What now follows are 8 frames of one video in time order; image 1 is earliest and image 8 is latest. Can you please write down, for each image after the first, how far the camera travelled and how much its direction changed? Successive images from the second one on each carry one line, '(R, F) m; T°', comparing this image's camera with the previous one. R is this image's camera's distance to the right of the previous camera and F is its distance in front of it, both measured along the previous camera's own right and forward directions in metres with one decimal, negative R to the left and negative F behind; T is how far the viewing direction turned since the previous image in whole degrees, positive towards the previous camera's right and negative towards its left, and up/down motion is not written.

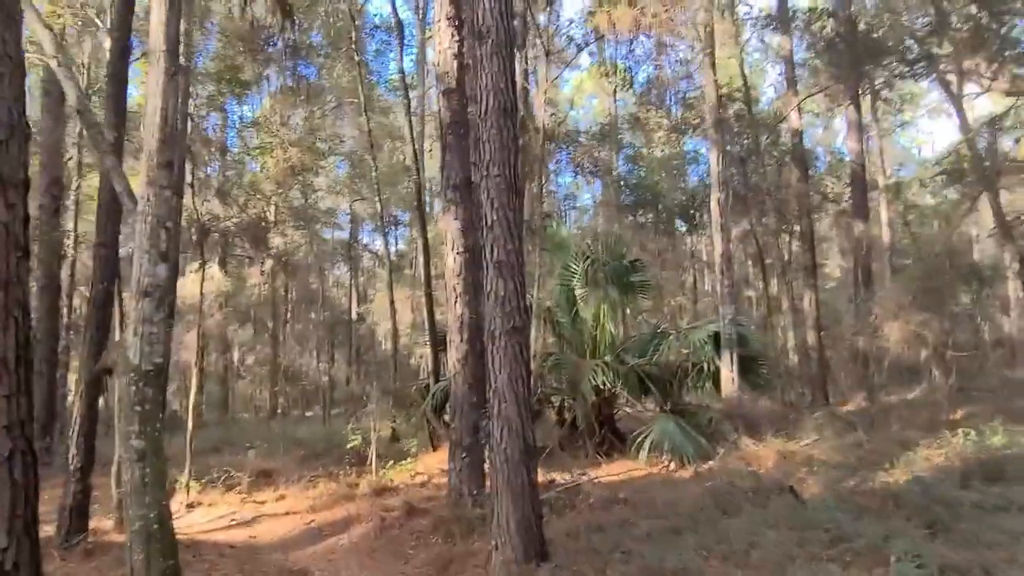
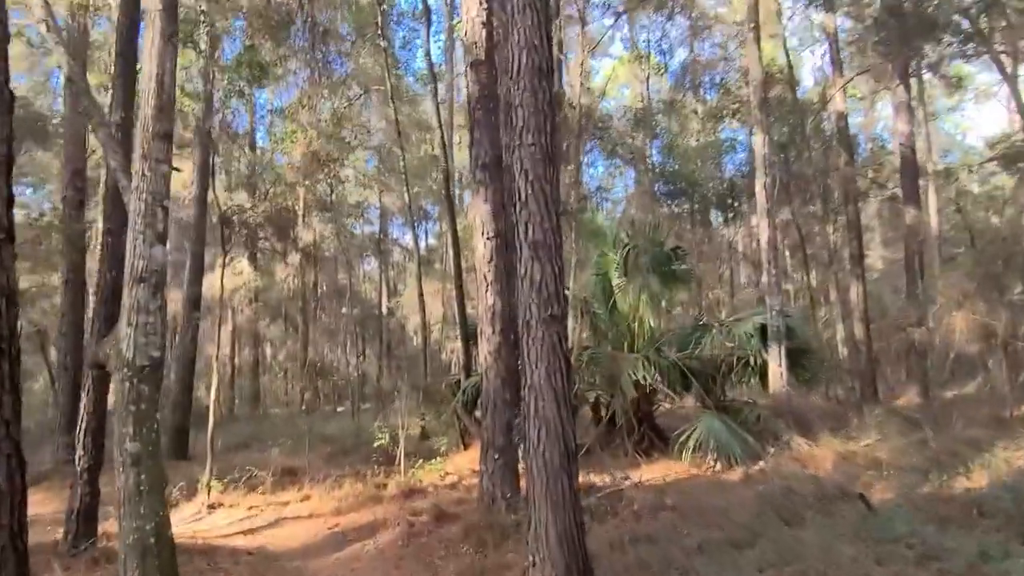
(0.0, +0.5) m; -2°
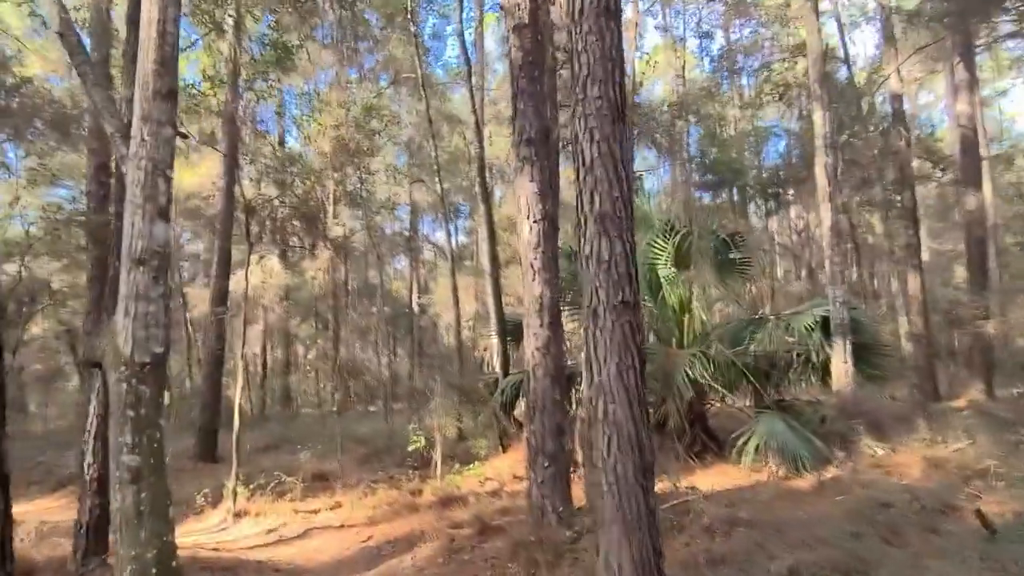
(-0.2, +0.7) m; -2°
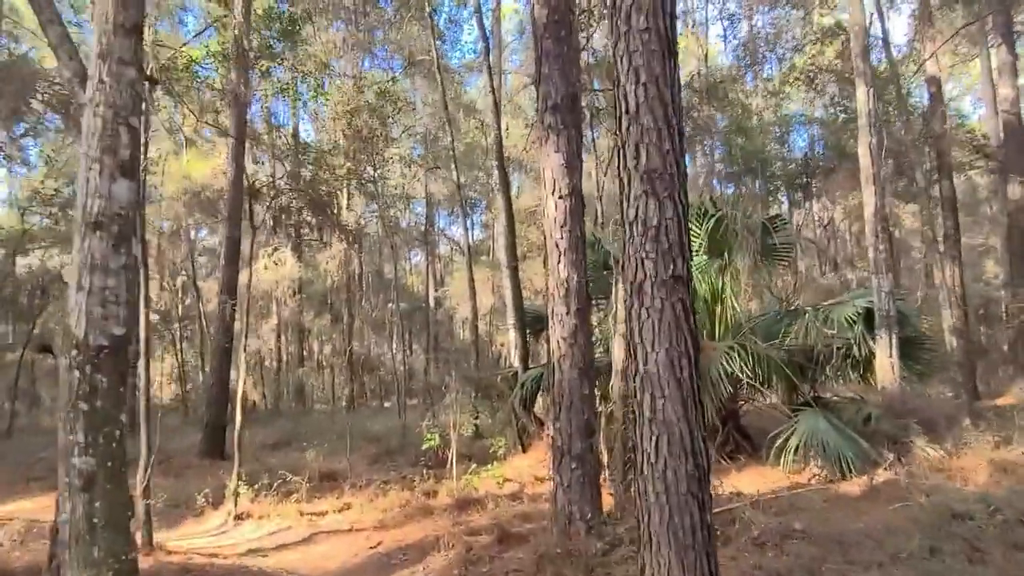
(-0.1, +0.6) m; -1°
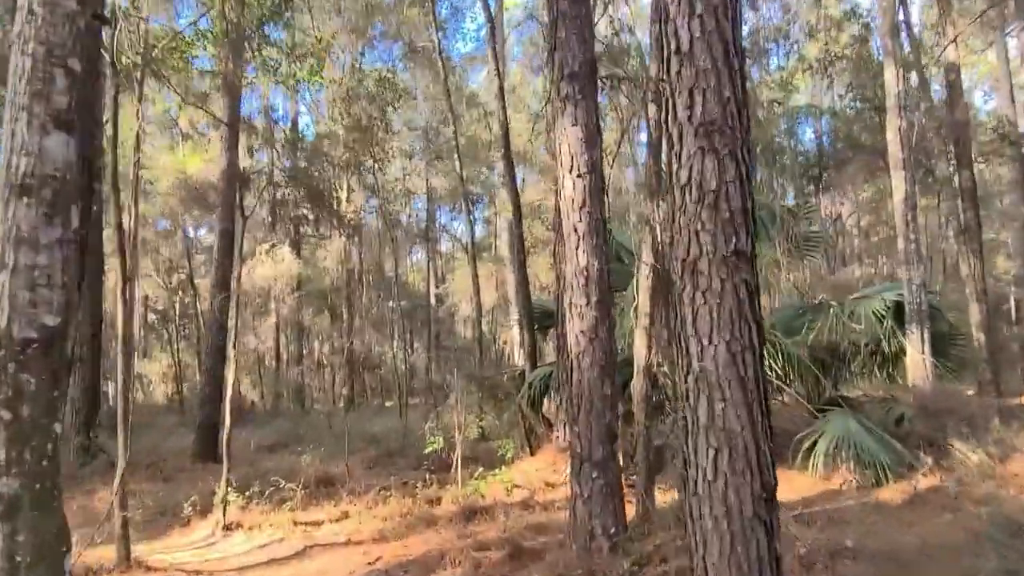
(-0.1, +0.5) m; 0°
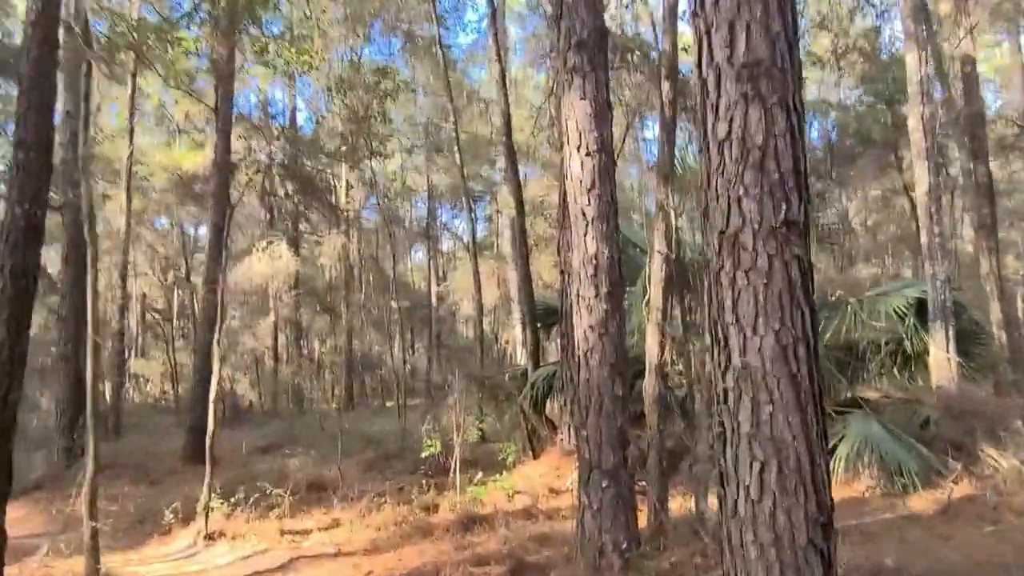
(0.0, +0.4) m; 0°
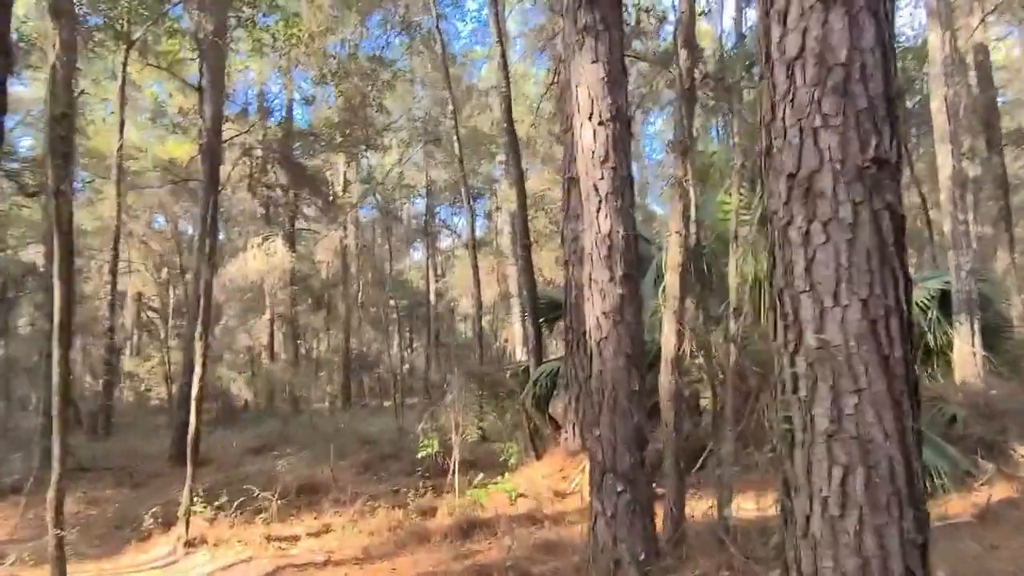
(0.0, +0.4) m; 0°
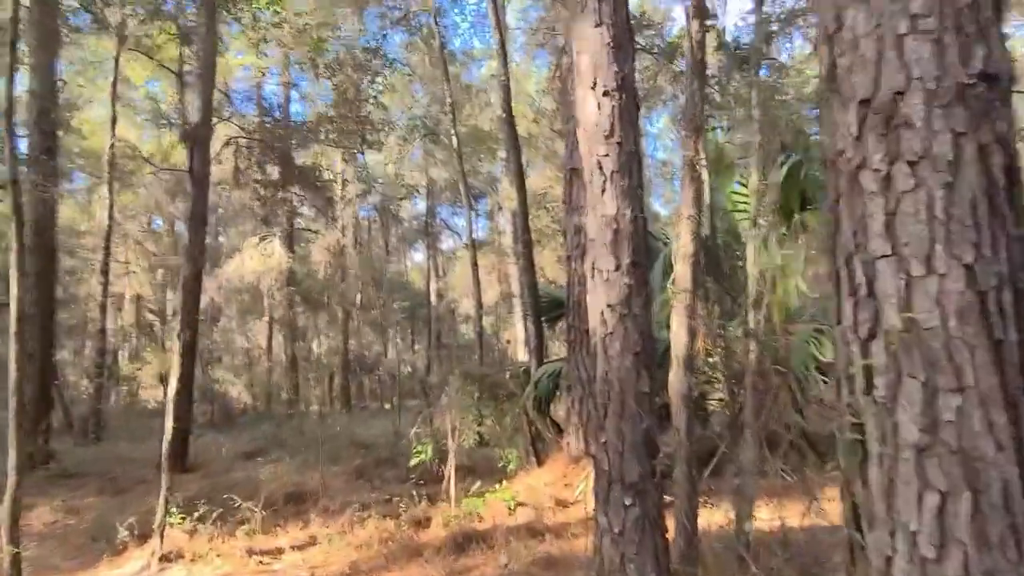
(0.0, +0.4) m; 0°
